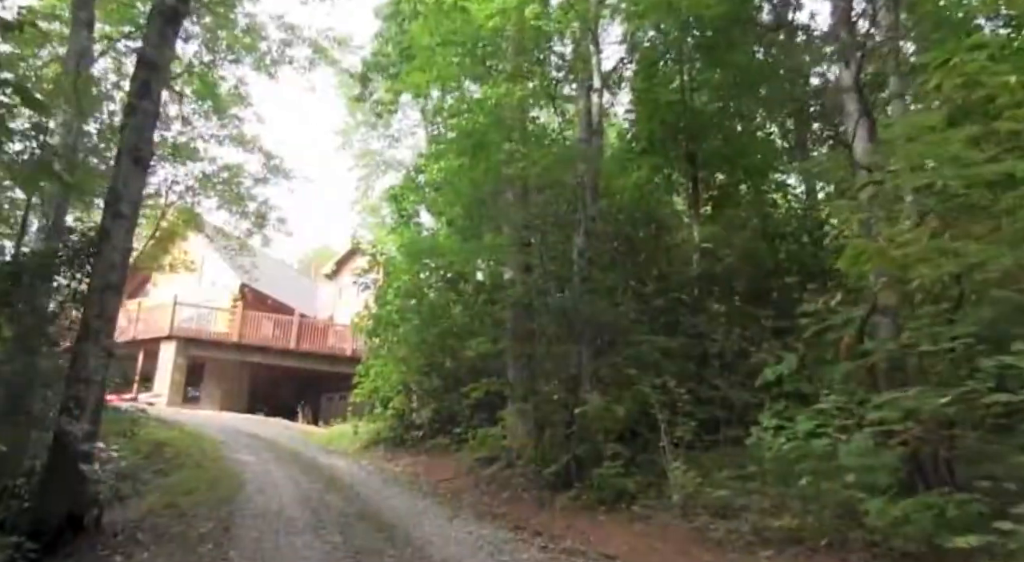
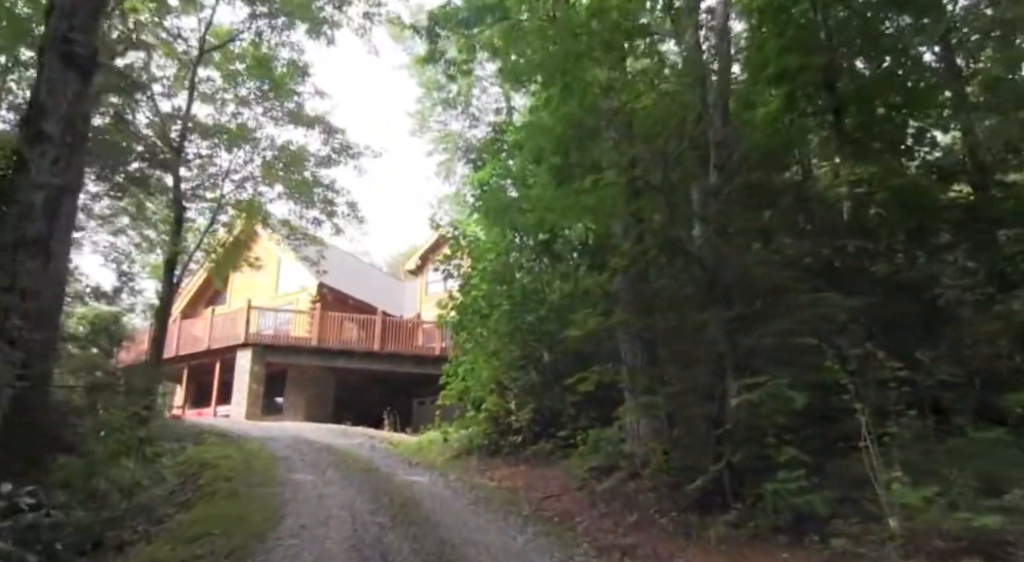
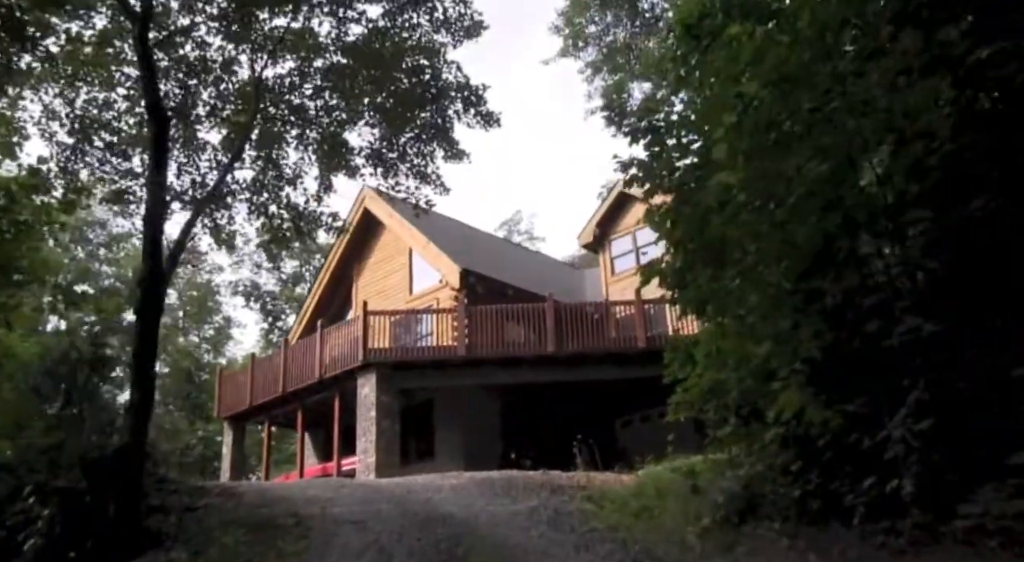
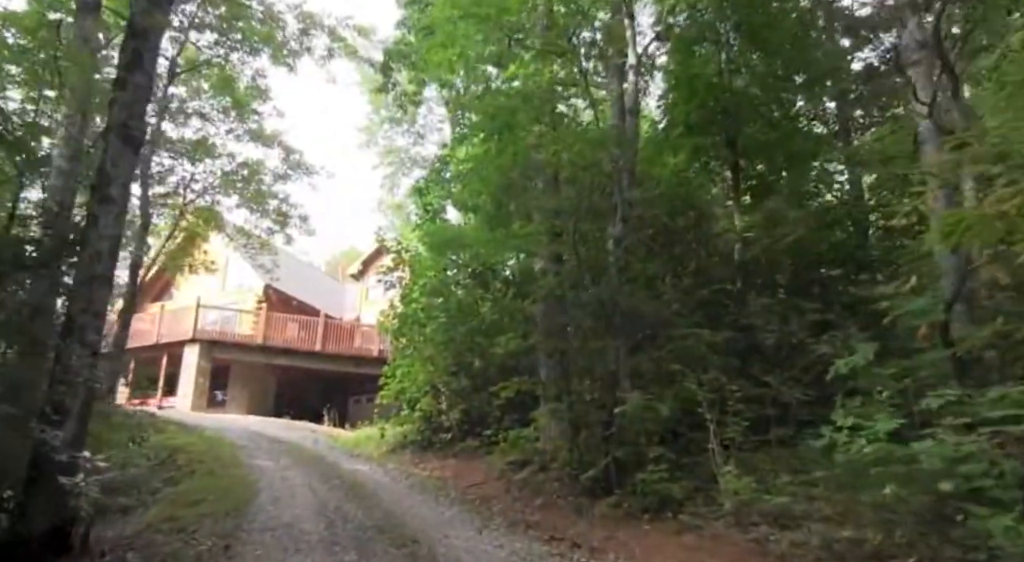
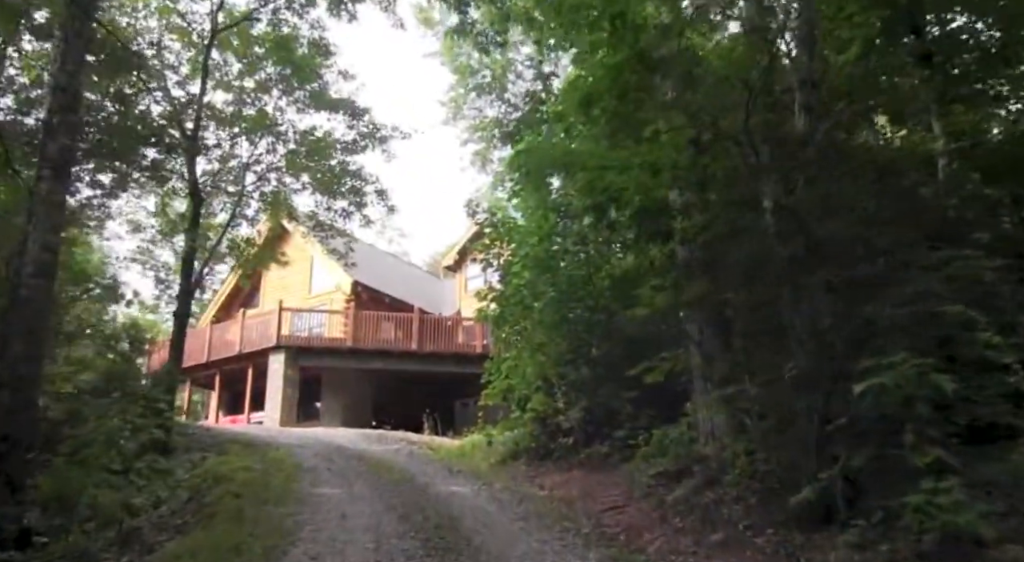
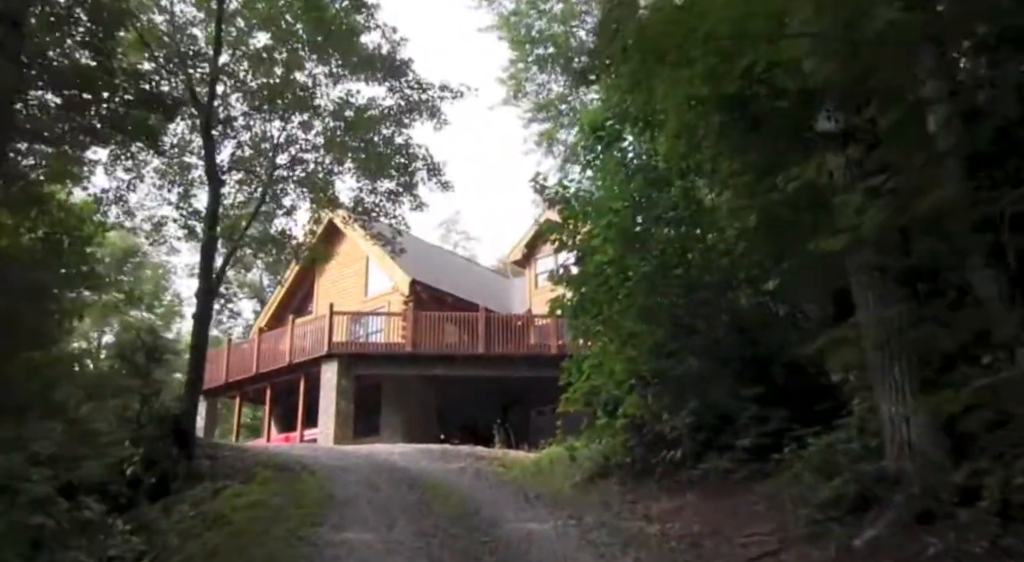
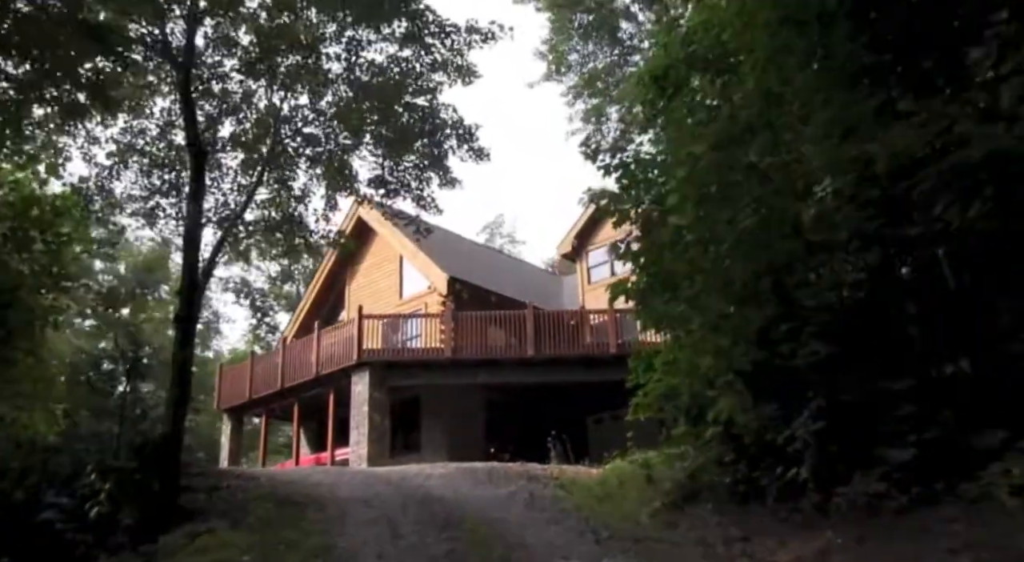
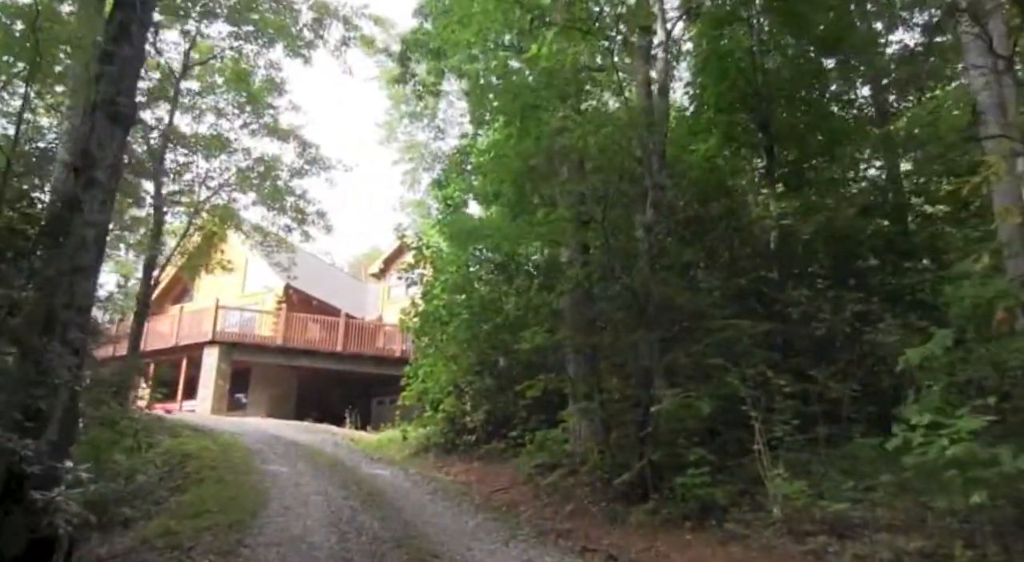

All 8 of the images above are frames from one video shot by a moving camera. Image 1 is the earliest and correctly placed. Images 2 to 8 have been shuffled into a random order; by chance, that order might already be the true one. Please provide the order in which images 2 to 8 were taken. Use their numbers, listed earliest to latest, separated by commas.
4, 8, 2, 5, 6, 7, 3
